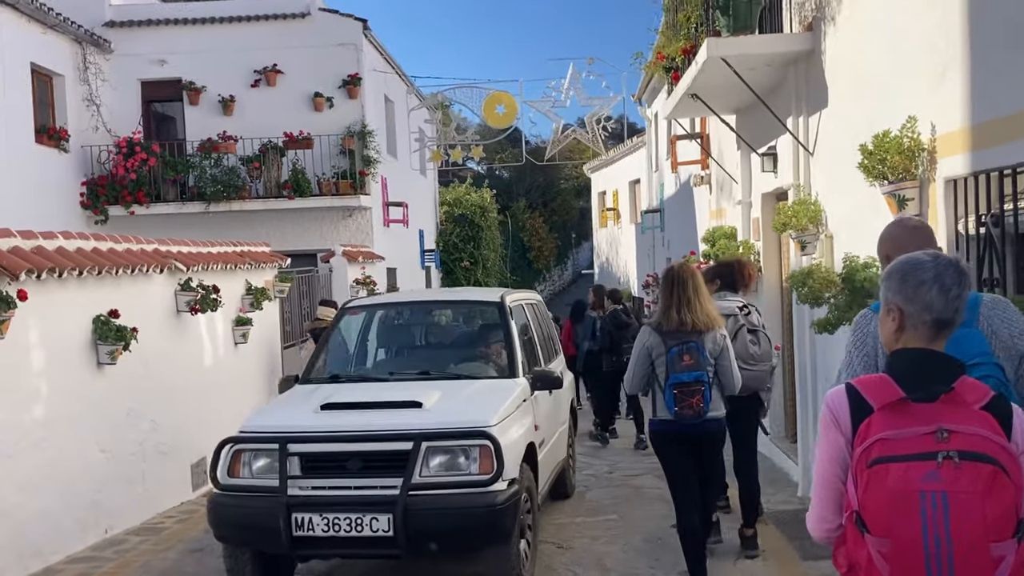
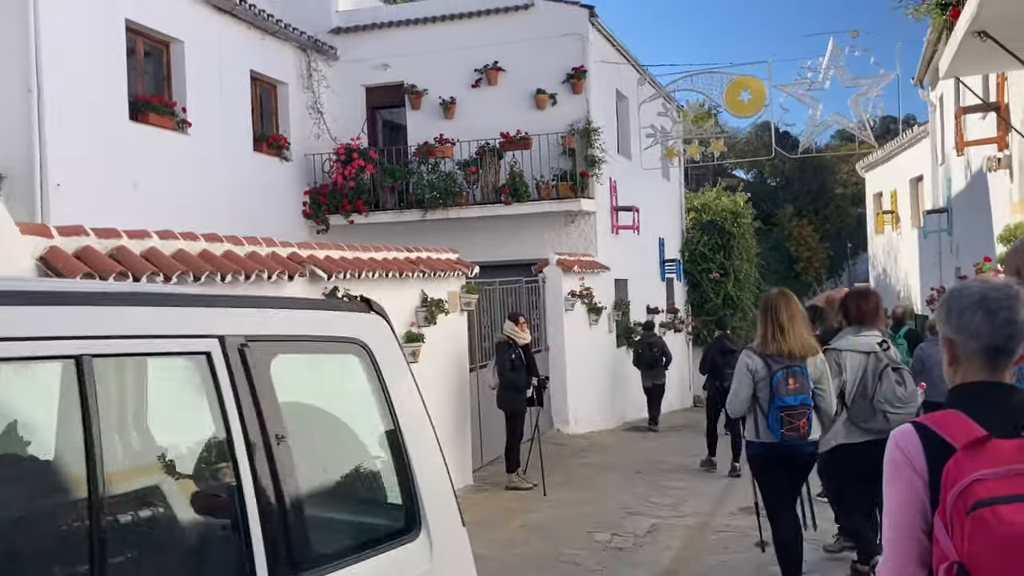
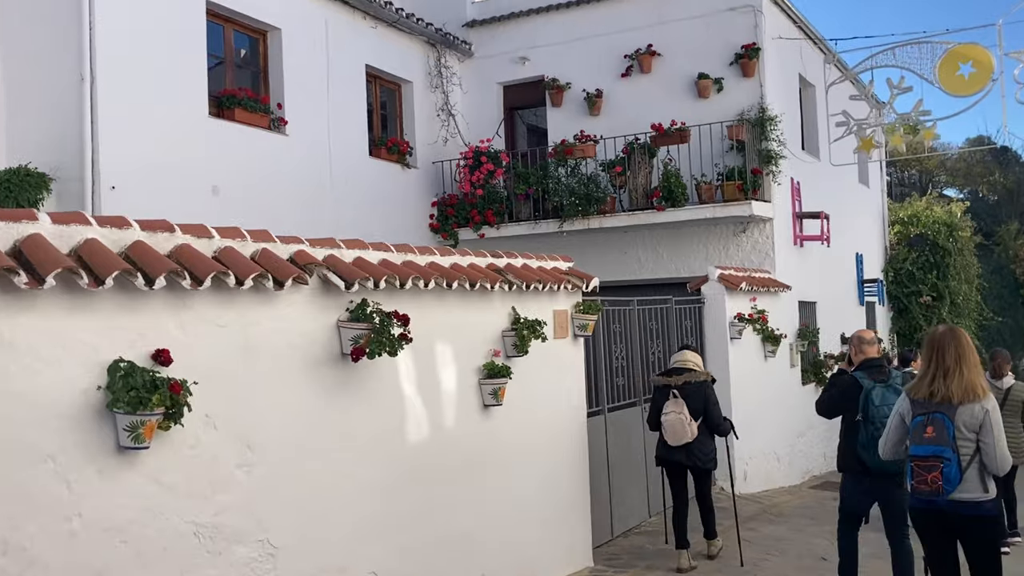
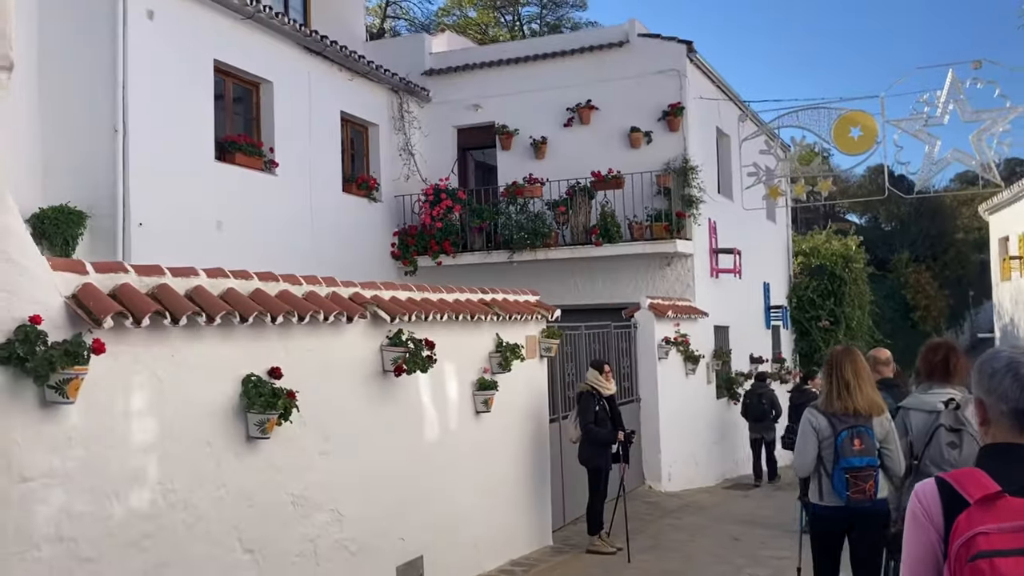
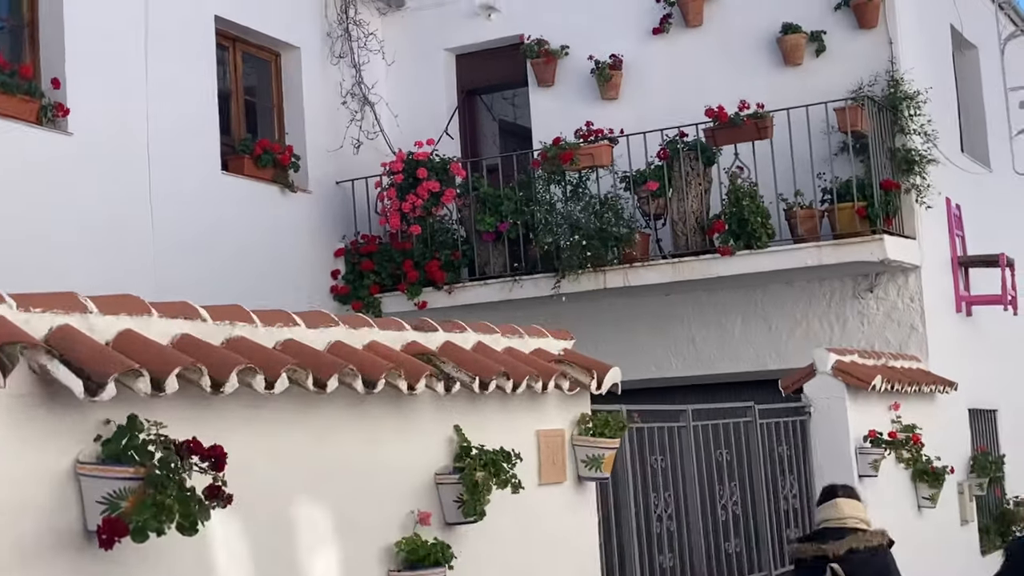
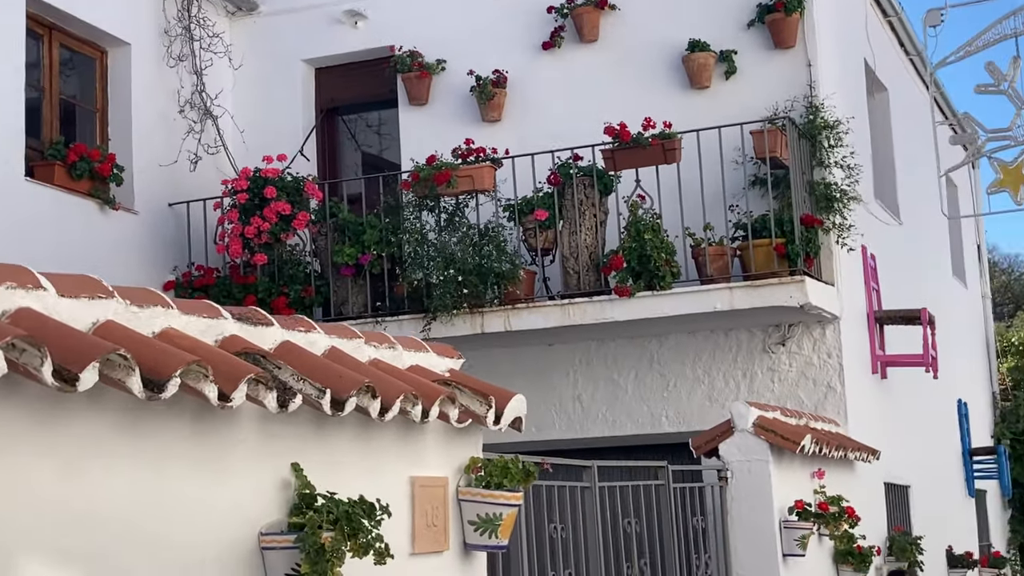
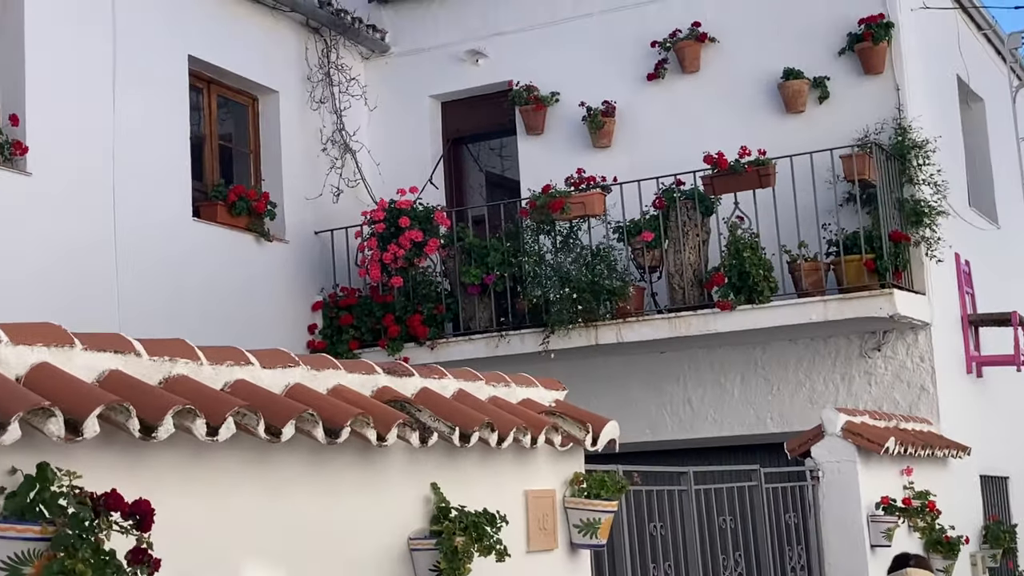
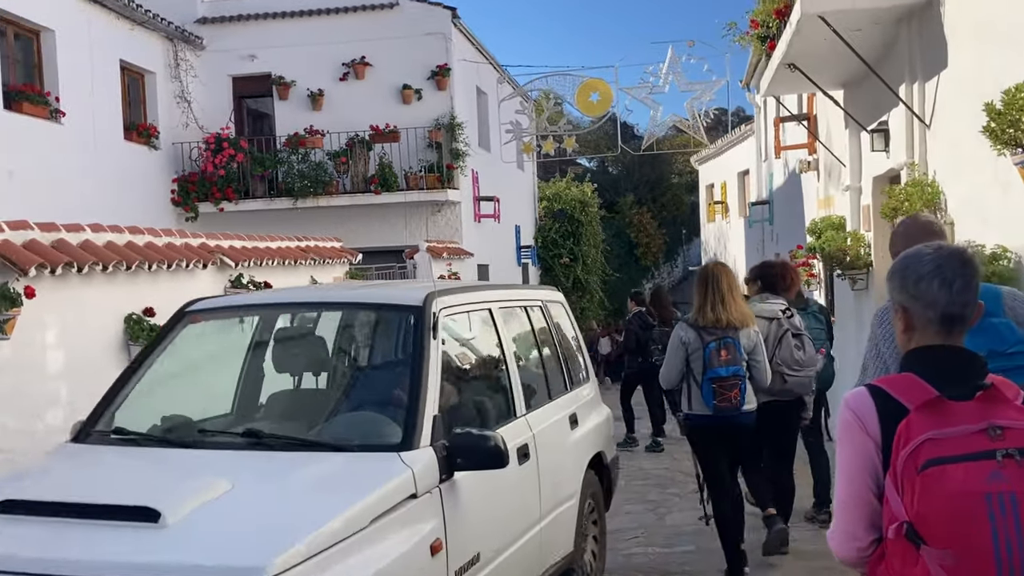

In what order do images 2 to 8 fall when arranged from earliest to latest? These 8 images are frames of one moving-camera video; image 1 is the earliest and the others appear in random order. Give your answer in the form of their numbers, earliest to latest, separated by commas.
8, 2, 4, 3, 5, 7, 6
